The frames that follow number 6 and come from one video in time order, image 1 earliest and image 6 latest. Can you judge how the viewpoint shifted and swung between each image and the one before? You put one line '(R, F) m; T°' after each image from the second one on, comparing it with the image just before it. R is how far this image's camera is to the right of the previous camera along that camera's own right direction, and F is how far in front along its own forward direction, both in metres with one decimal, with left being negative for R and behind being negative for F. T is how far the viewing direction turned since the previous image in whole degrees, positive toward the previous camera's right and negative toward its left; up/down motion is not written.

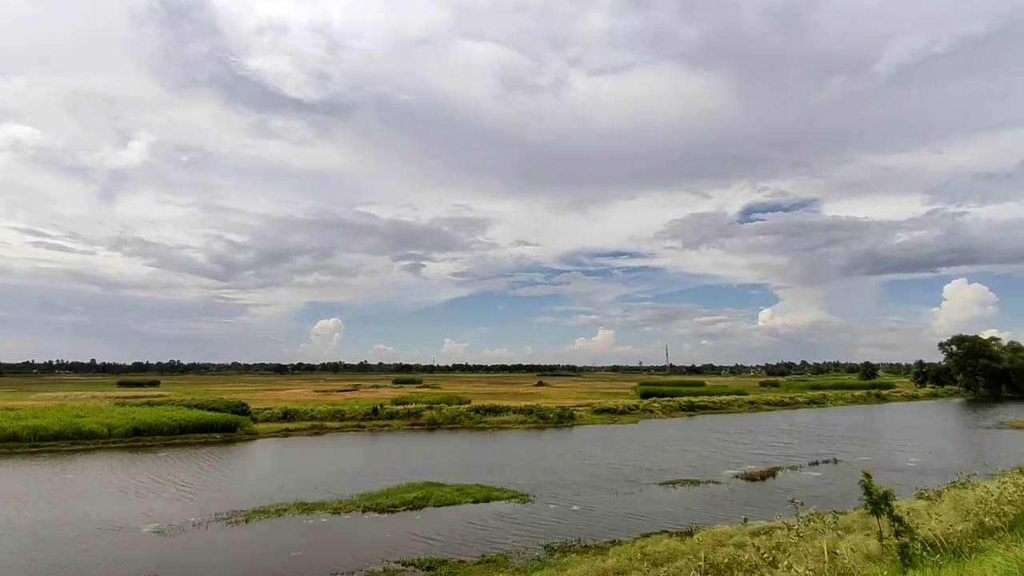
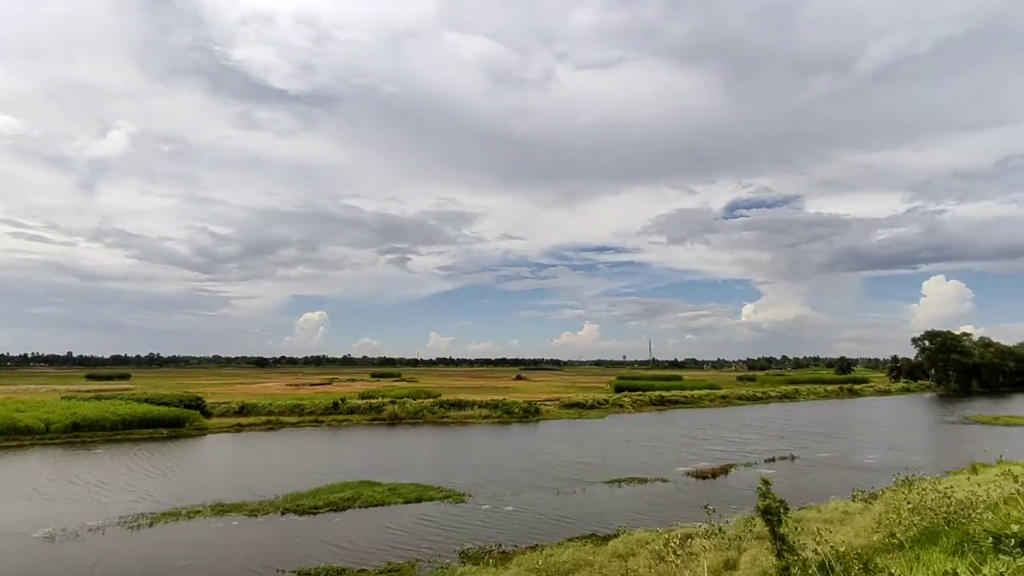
(+2.0, +1.2) m; +1°
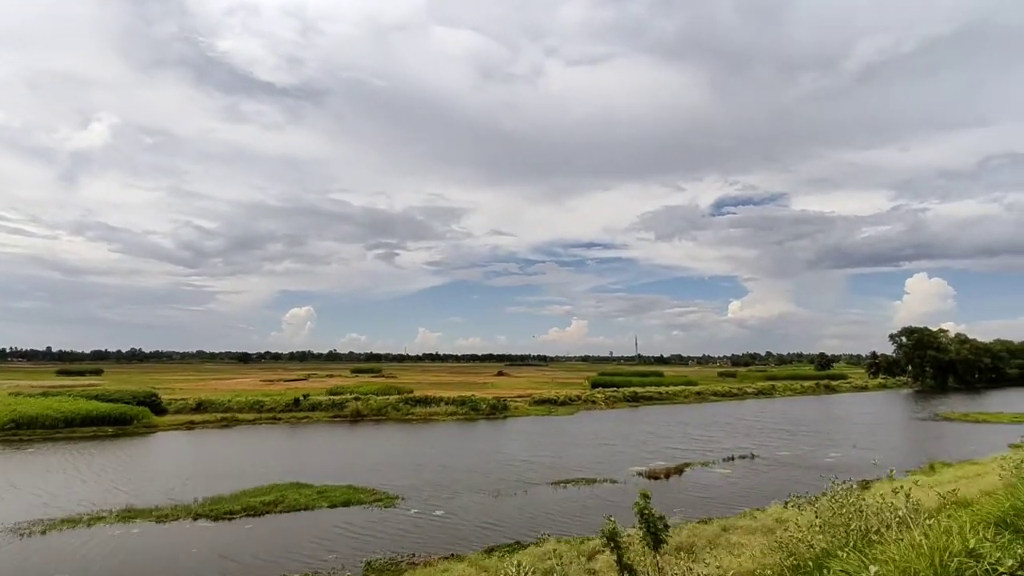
(+1.9, +1.3) m; +1°
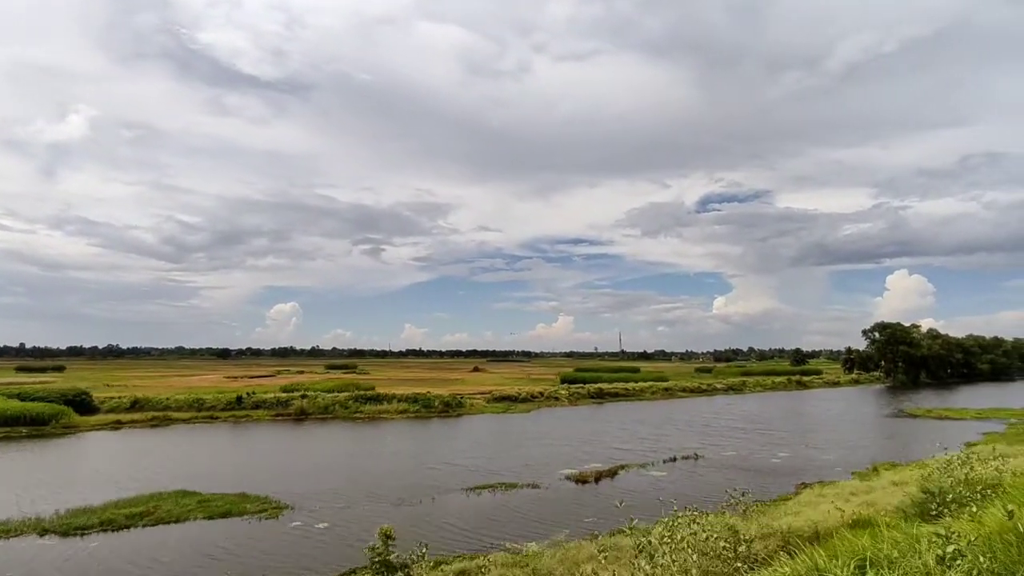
(+2.9, +2.0) m; +1°
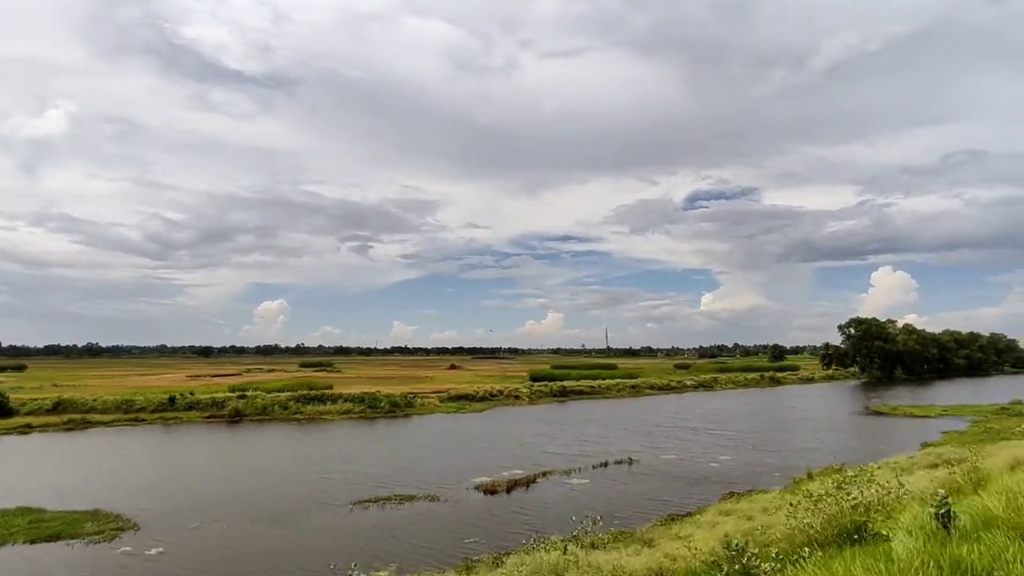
(+3.3, +2.5) m; +1°
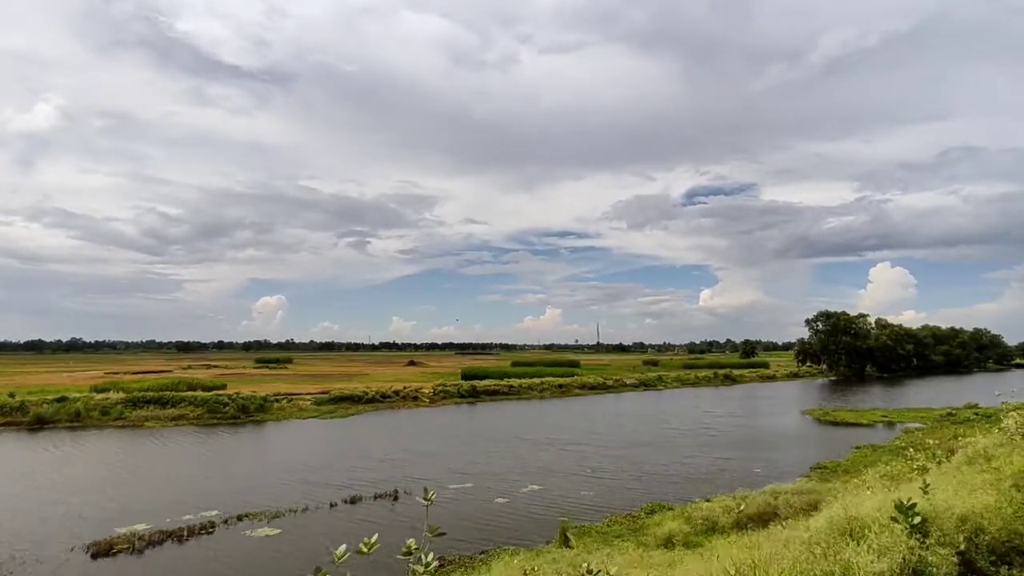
(+9.7, +7.6) m; 0°
